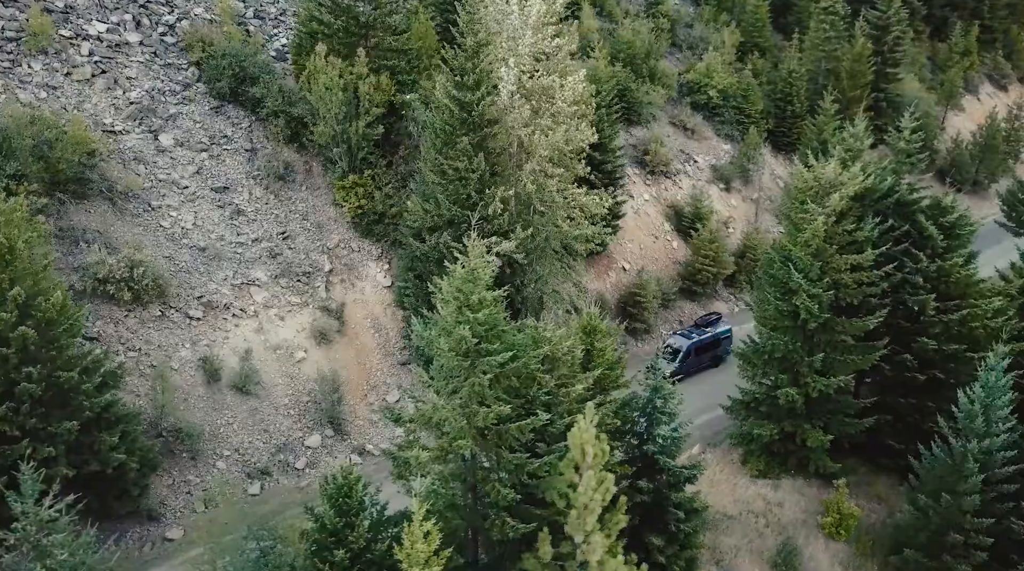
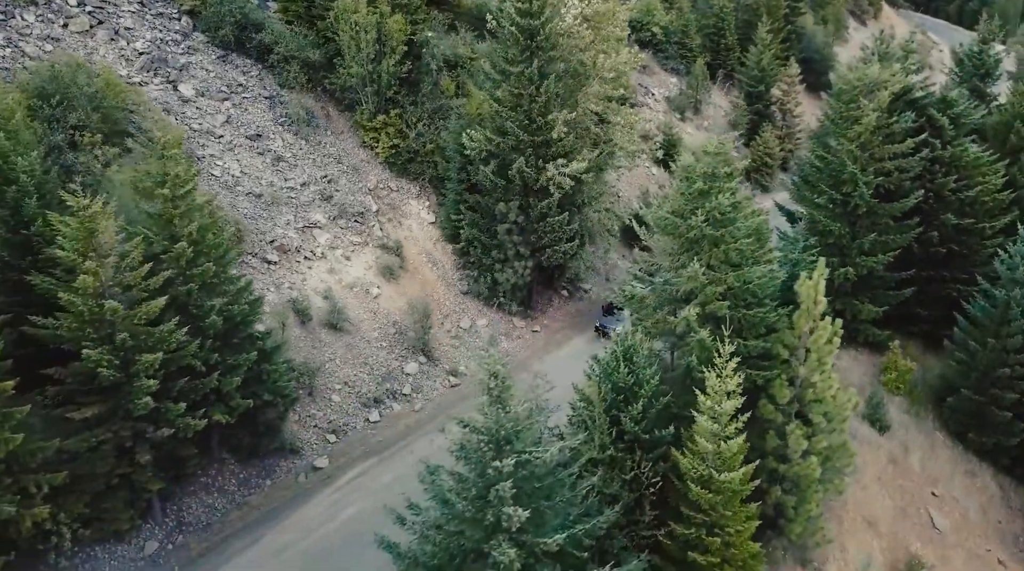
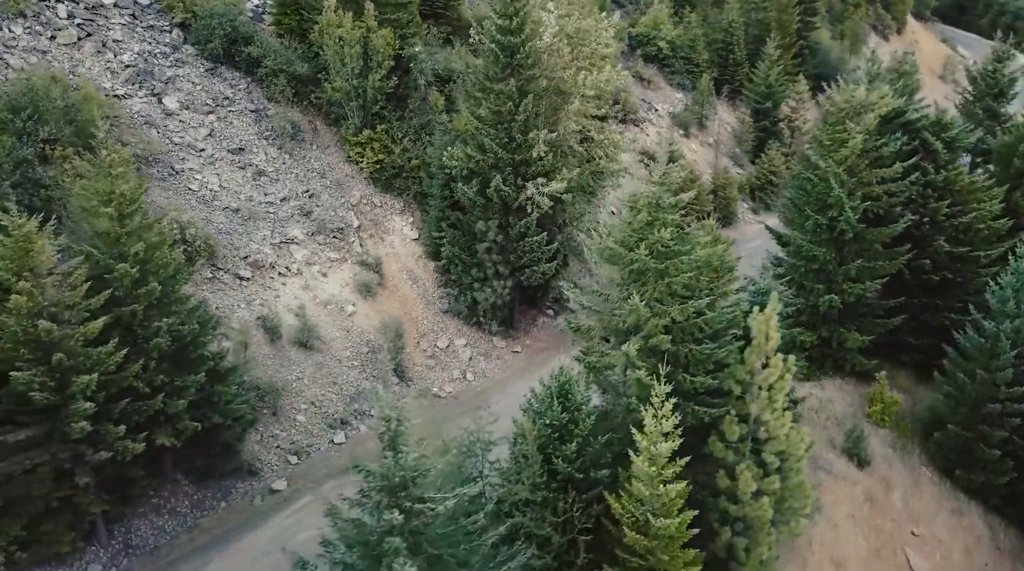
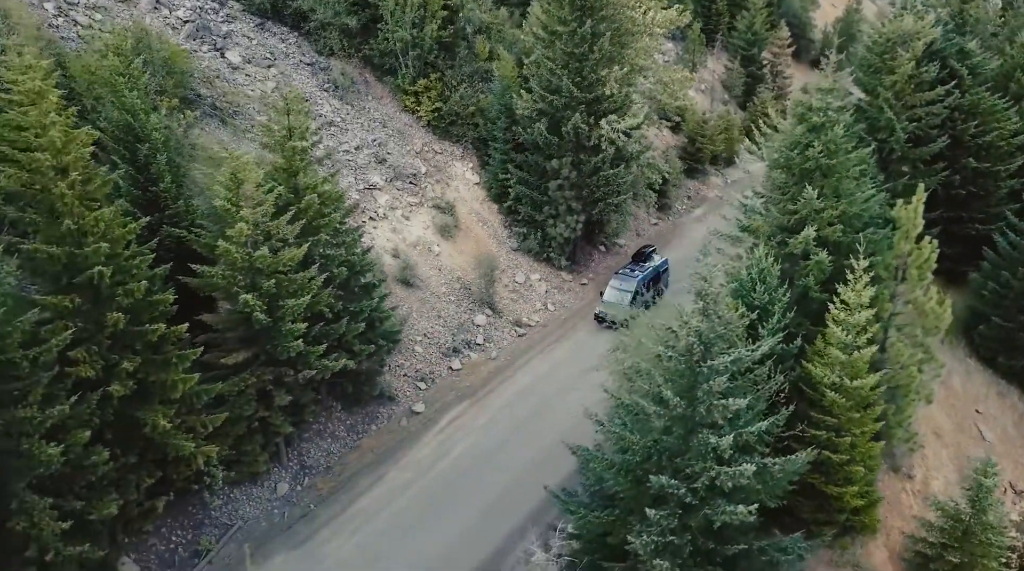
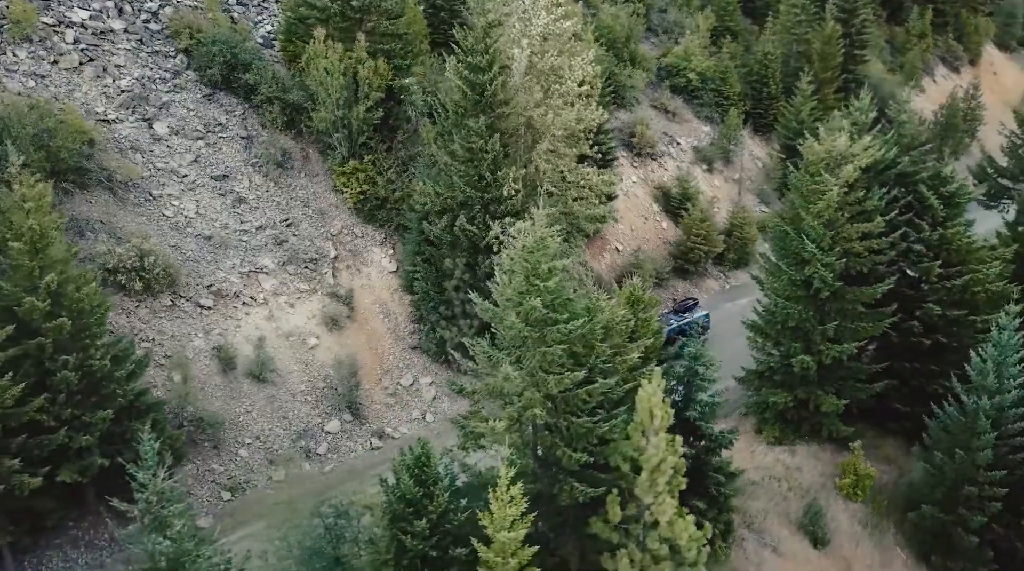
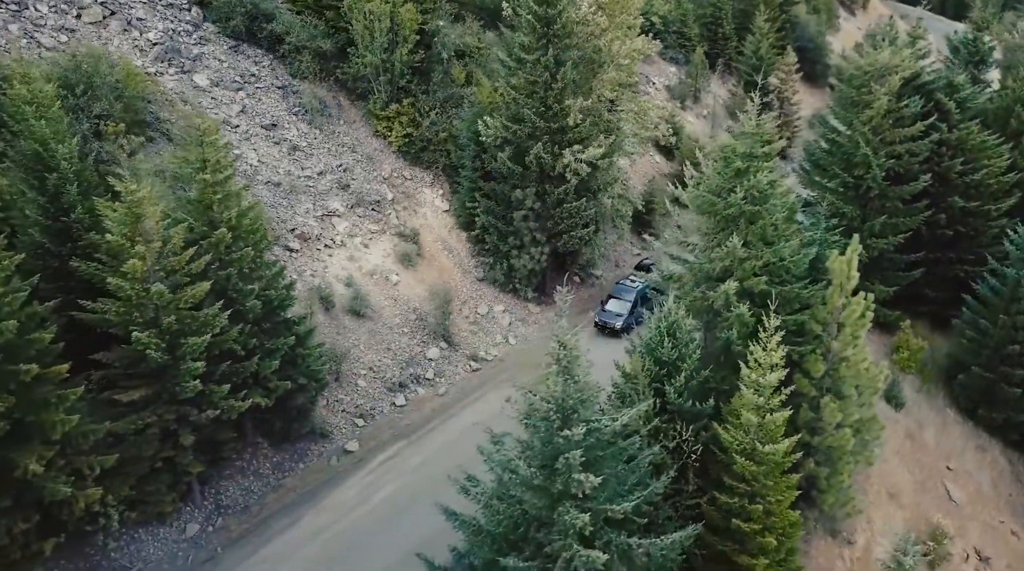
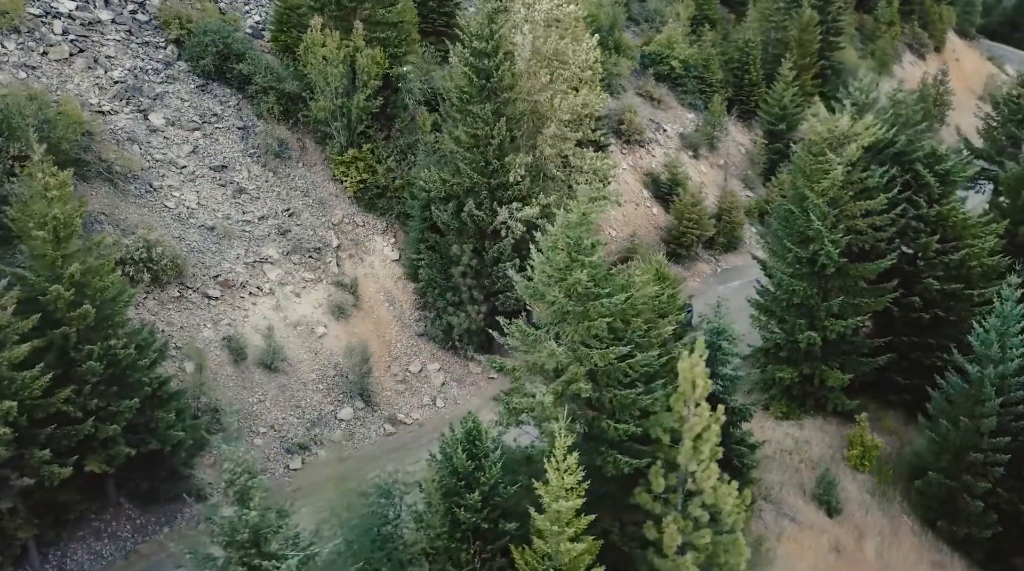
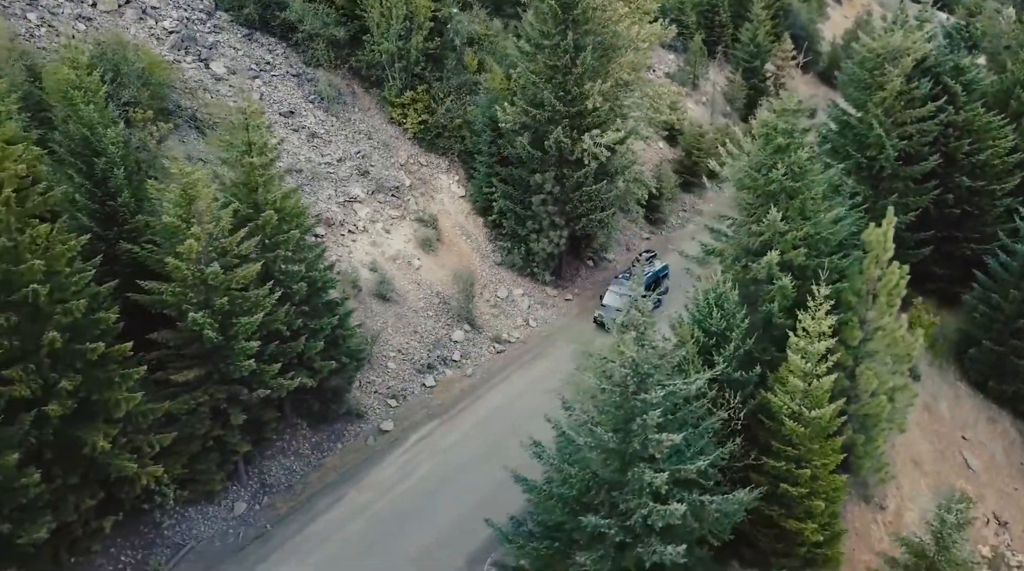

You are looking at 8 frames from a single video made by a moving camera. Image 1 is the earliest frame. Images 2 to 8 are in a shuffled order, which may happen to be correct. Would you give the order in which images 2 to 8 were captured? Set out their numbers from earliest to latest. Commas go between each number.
5, 7, 3, 2, 6, 8, 4
